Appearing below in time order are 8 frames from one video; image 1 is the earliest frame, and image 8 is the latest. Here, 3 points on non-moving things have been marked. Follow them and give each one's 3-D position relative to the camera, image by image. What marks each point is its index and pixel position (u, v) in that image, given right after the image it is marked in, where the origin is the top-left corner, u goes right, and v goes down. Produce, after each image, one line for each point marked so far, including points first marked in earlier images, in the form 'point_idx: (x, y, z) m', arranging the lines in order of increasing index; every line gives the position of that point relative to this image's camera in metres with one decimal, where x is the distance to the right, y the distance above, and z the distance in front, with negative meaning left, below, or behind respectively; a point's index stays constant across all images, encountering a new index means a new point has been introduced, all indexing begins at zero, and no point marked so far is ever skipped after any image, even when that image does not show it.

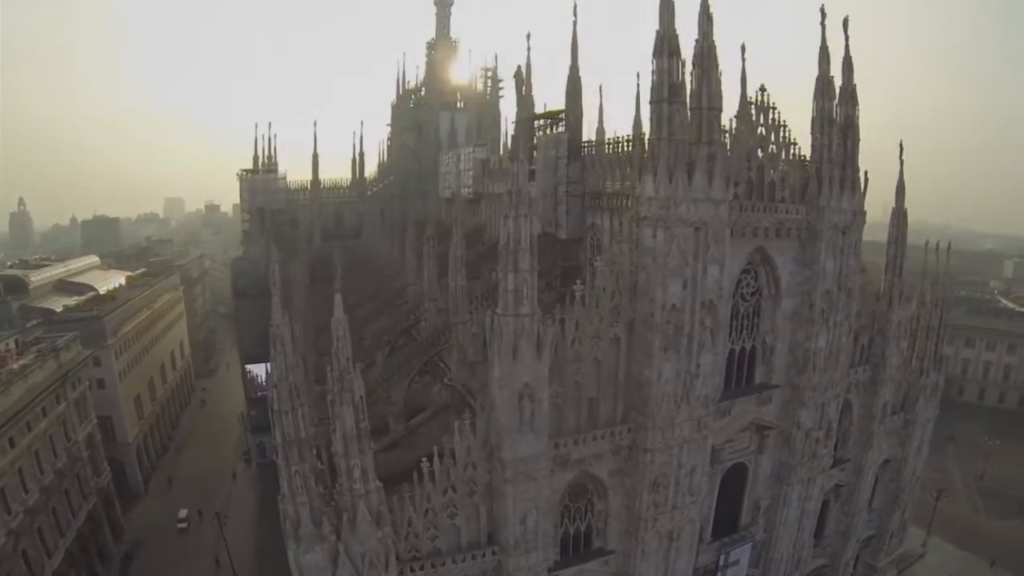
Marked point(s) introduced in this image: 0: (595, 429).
0: (+2.2, -3.7, +15.4) m
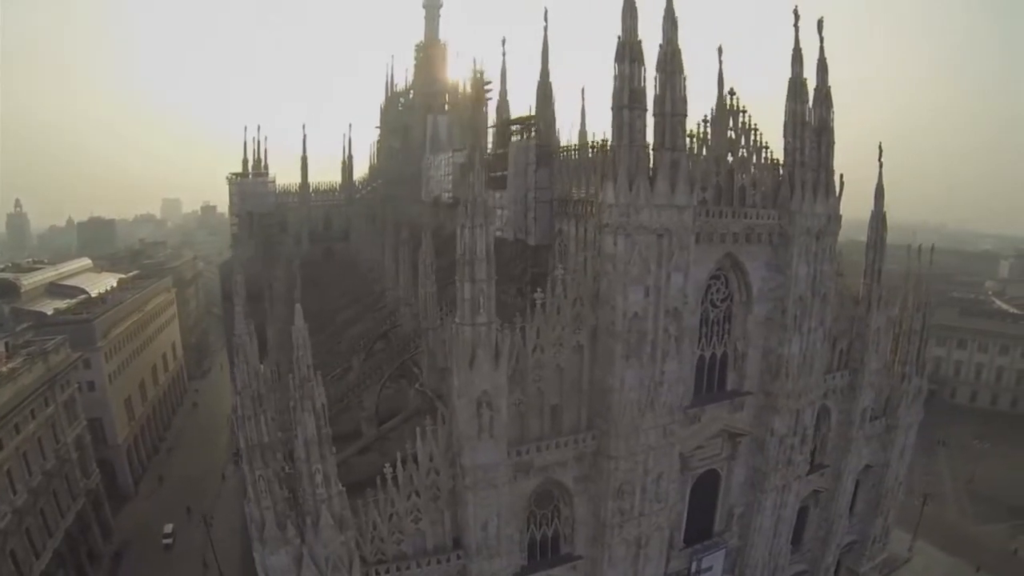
0: (+1.3, -3.9, +15.4) m
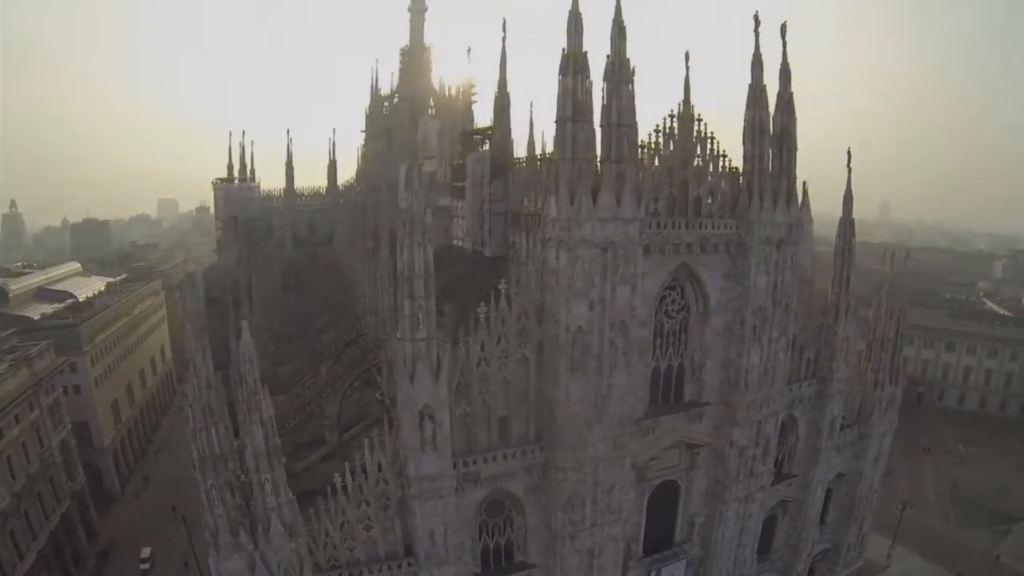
0: (-0.1, -4.2, +15.5) m
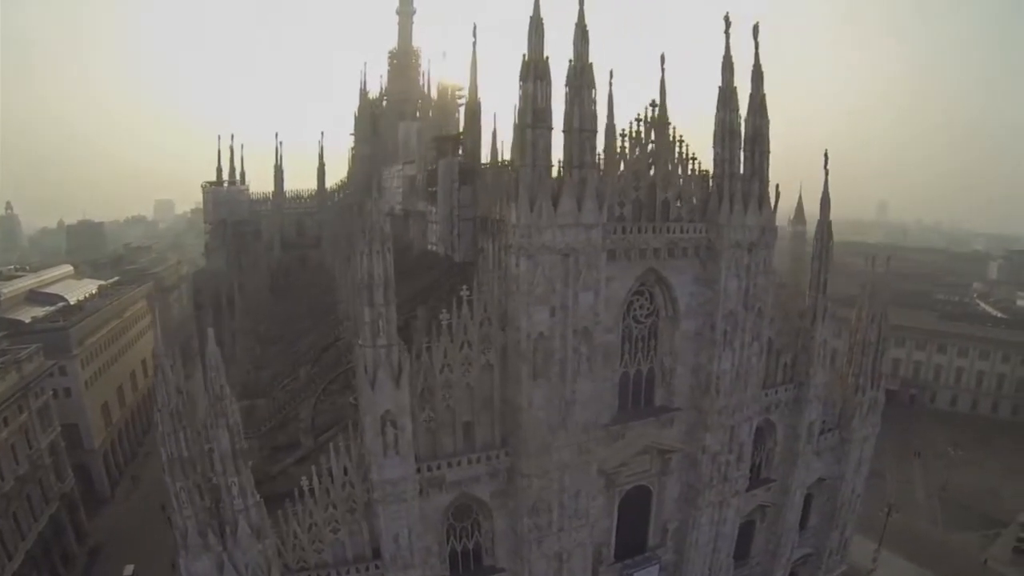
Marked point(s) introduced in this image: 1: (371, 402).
0: (-1.1, -4.4, +15.6) m
1: (-3.4, -2.7, +14.0) m
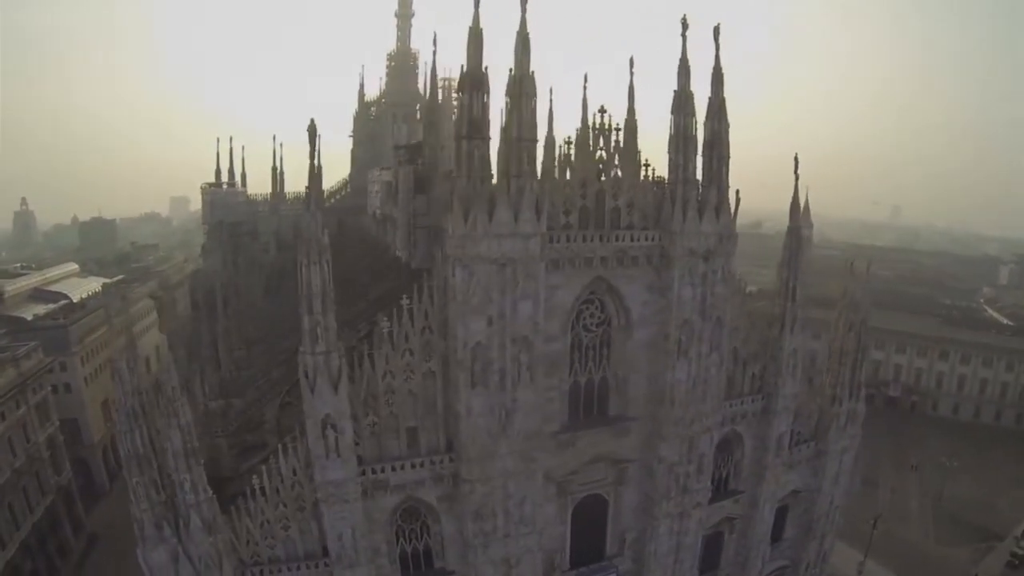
0: (-2.6, -4.6, +15.8) m
1: (-5.0, -2.9, +14.5) m
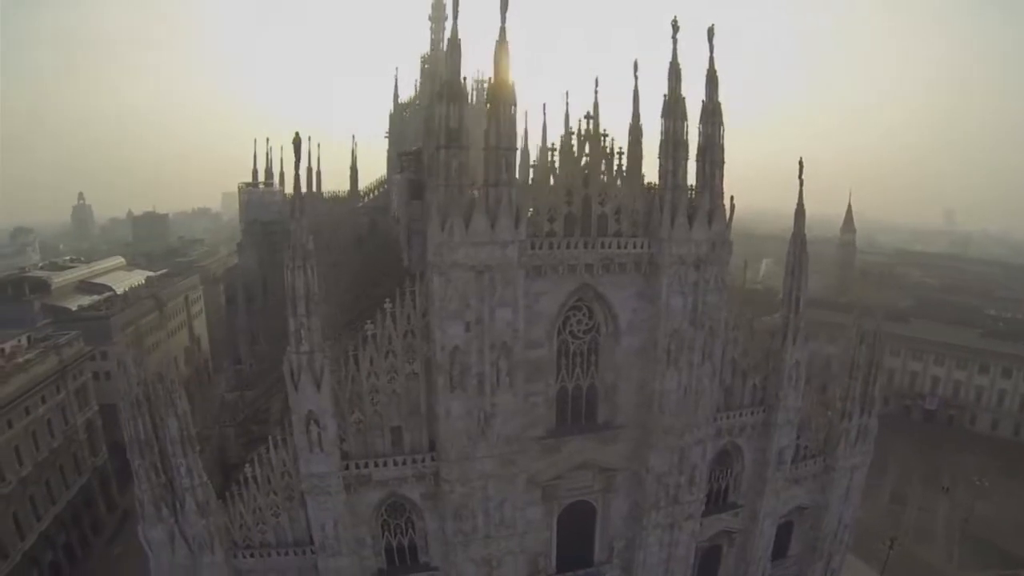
0: (-3.2, -4.7, +16.3) m
1: (-5.6, -3.0, +15.2) m
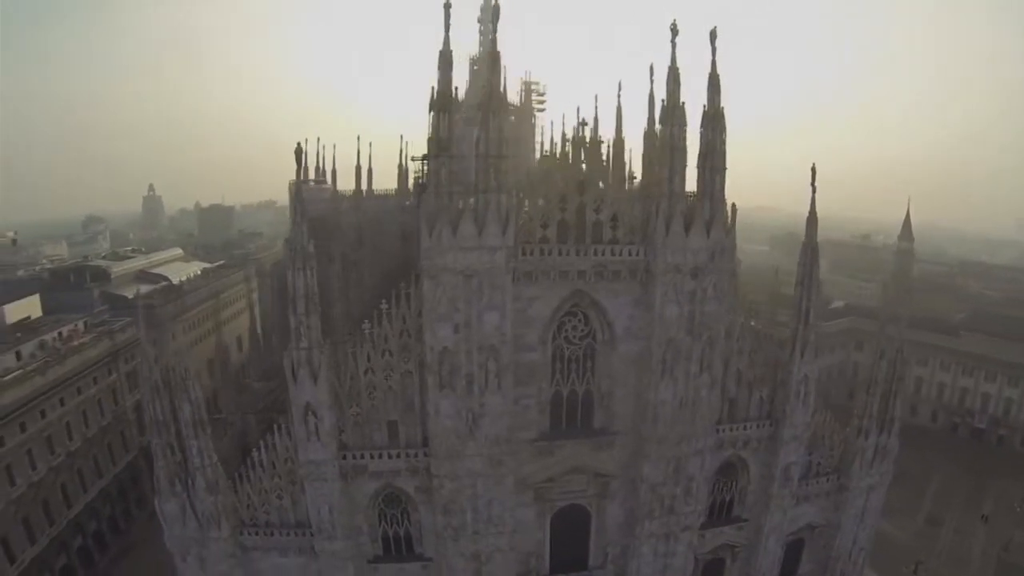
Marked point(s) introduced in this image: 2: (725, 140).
0: (-3.4, -4.7, +17.1) m
1: (-6.0, -3.0, +16.2) m
2: (+5.9, +4.0, +16.1) m
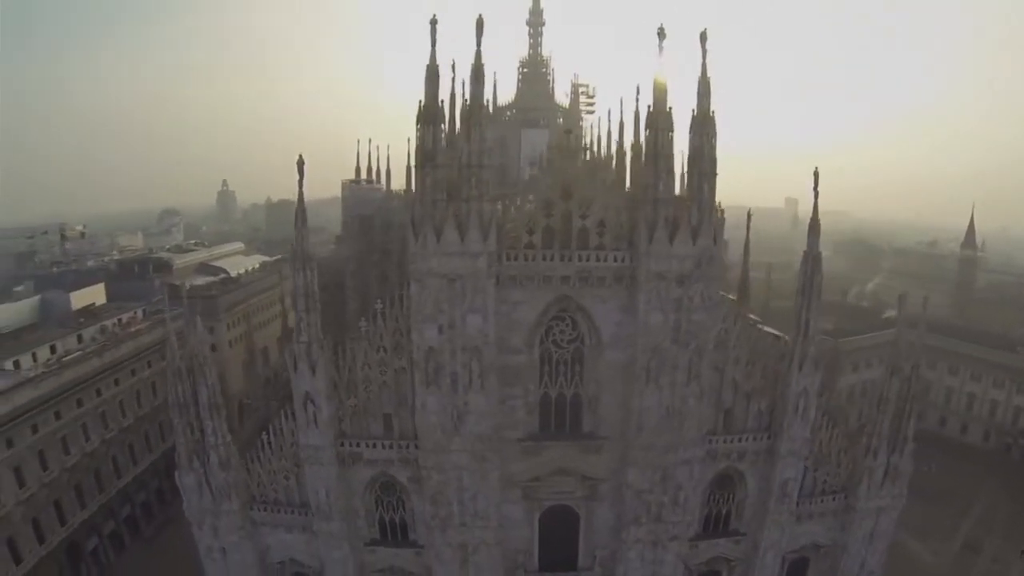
0: (-3.8, -4.7, +18.1) m
1: (-6.4, -3.0, +17.5) m
2: (+5.5, +3.8, +15.7) m
